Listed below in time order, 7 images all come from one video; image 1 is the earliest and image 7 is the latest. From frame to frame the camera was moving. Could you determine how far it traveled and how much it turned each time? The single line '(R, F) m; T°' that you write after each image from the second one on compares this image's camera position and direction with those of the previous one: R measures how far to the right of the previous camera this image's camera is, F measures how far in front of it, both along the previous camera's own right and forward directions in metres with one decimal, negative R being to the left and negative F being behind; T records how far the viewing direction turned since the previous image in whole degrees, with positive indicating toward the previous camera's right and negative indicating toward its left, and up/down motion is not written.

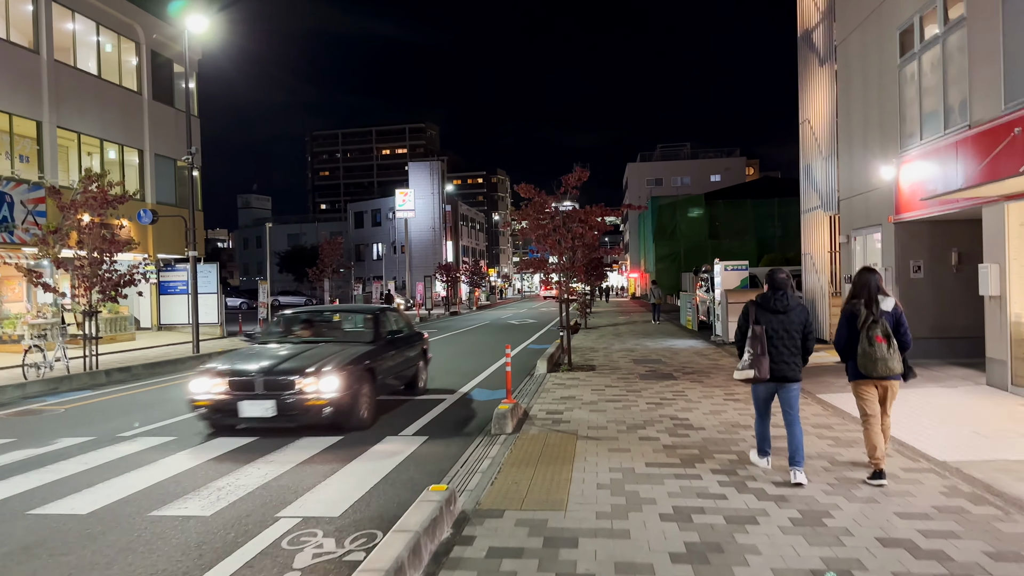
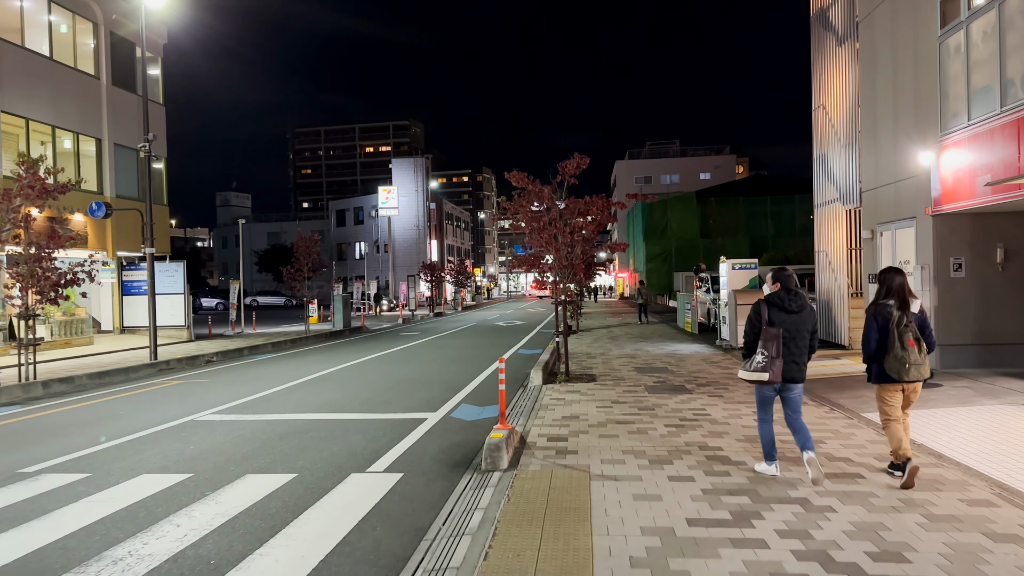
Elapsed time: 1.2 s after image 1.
(-0.1, +1.4) m; +1°
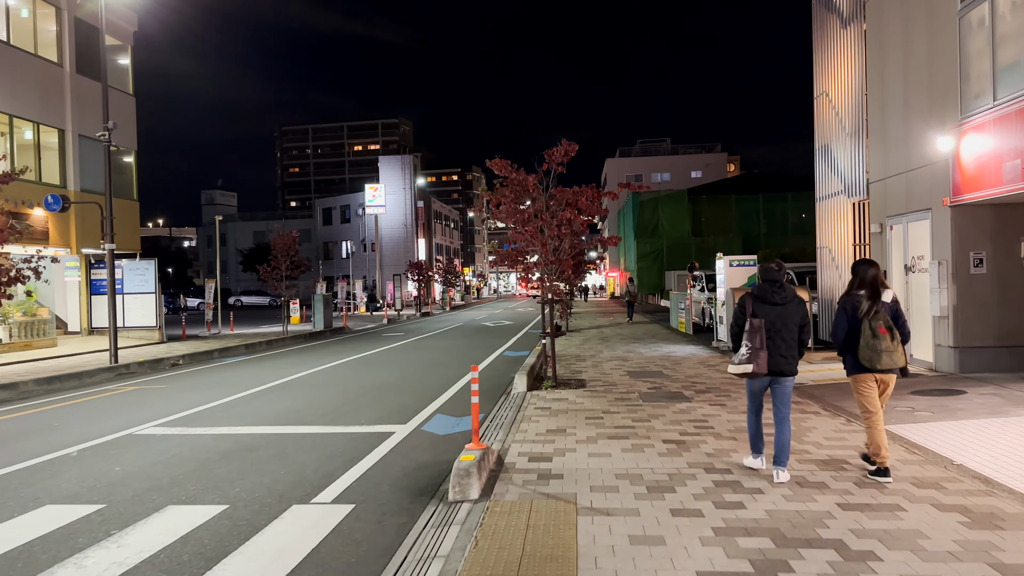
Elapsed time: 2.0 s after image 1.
(+0.1, +0.9) m; +1°
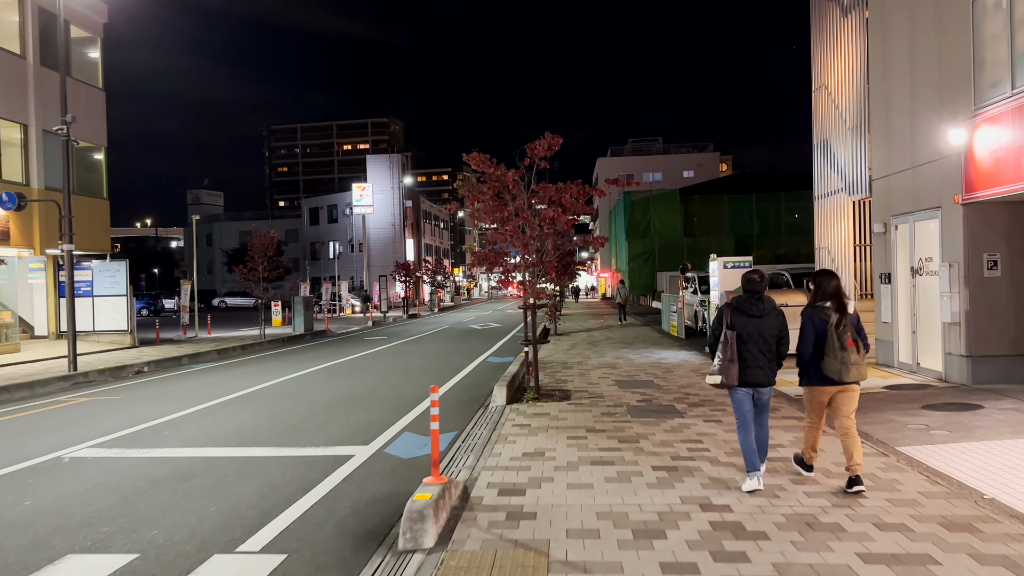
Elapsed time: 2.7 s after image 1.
(+0.2, +0.8) m; +1°
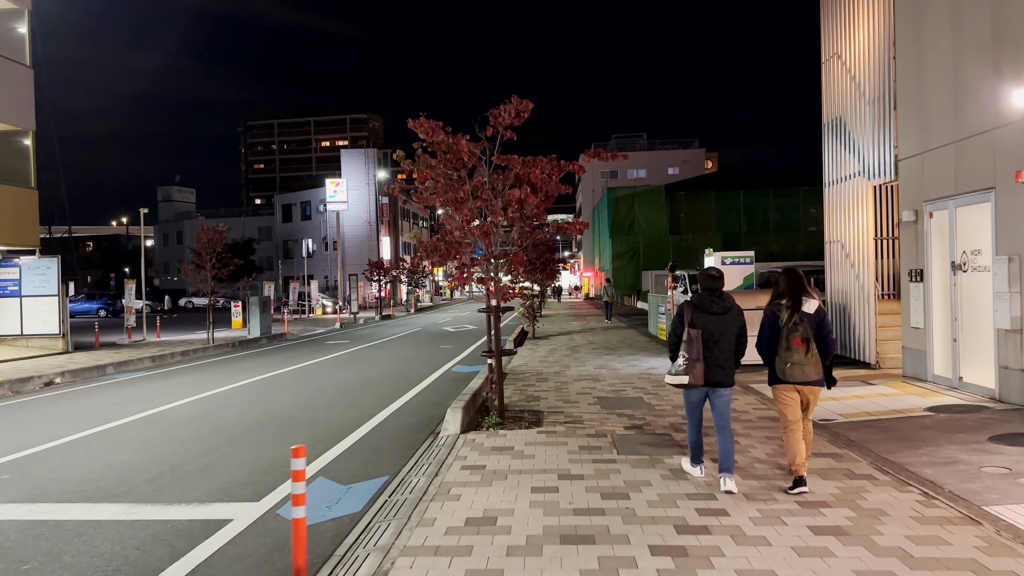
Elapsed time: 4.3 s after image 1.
(+0.3, +1.9) m; +1°
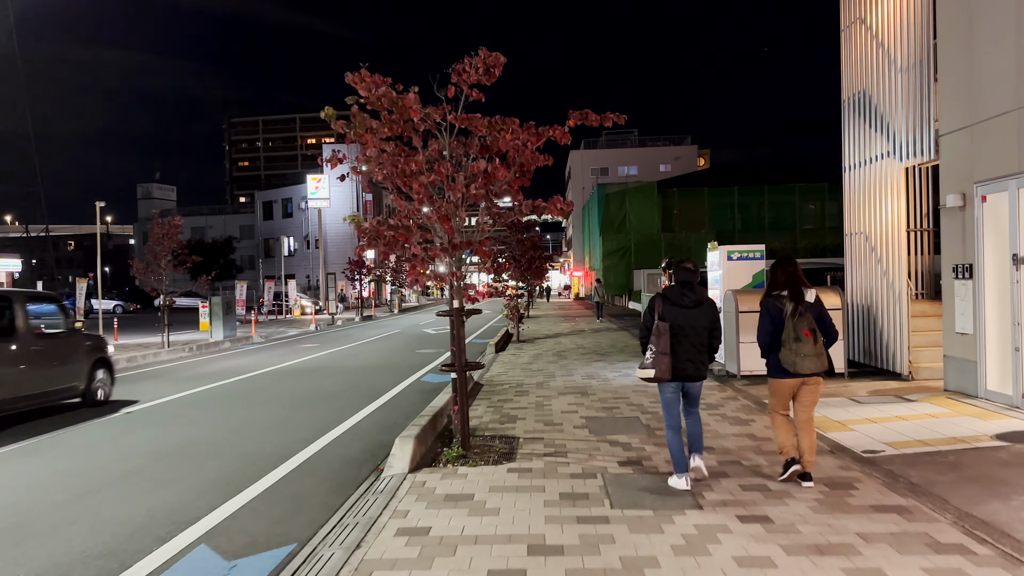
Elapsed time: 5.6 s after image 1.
(+0.2, +1.6) m; +1°
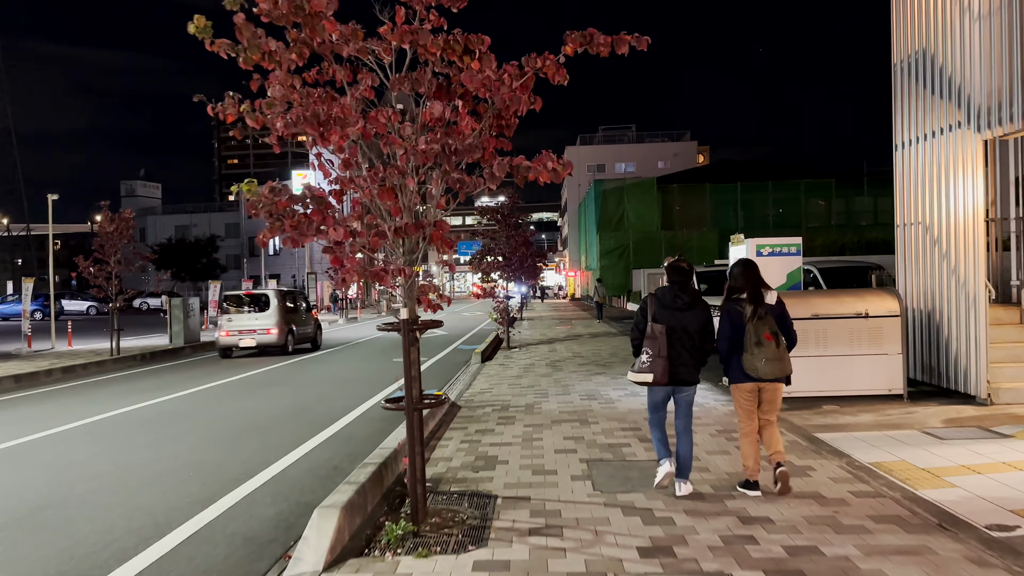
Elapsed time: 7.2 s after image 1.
(+0.1, +1.9) m; 0°
